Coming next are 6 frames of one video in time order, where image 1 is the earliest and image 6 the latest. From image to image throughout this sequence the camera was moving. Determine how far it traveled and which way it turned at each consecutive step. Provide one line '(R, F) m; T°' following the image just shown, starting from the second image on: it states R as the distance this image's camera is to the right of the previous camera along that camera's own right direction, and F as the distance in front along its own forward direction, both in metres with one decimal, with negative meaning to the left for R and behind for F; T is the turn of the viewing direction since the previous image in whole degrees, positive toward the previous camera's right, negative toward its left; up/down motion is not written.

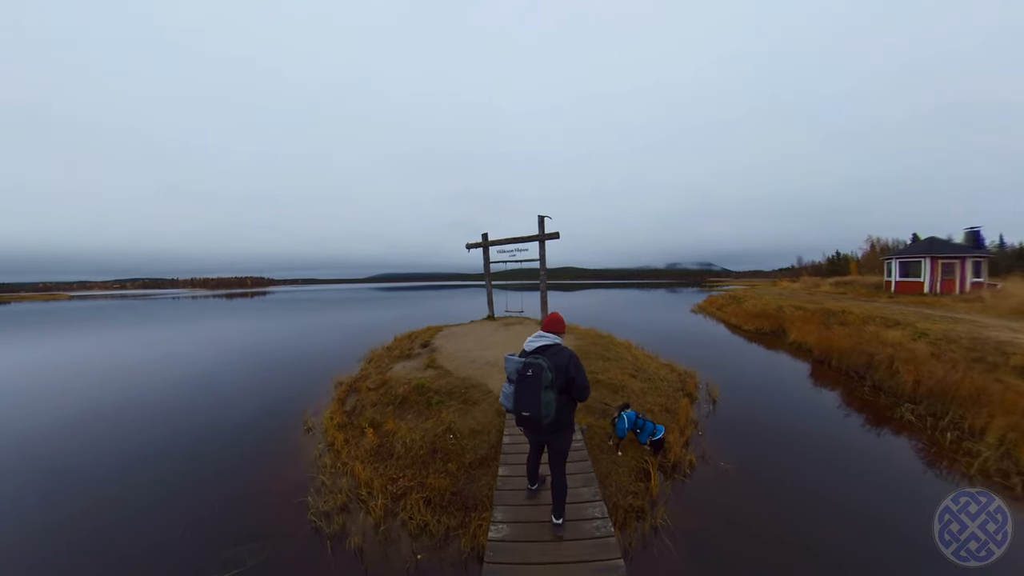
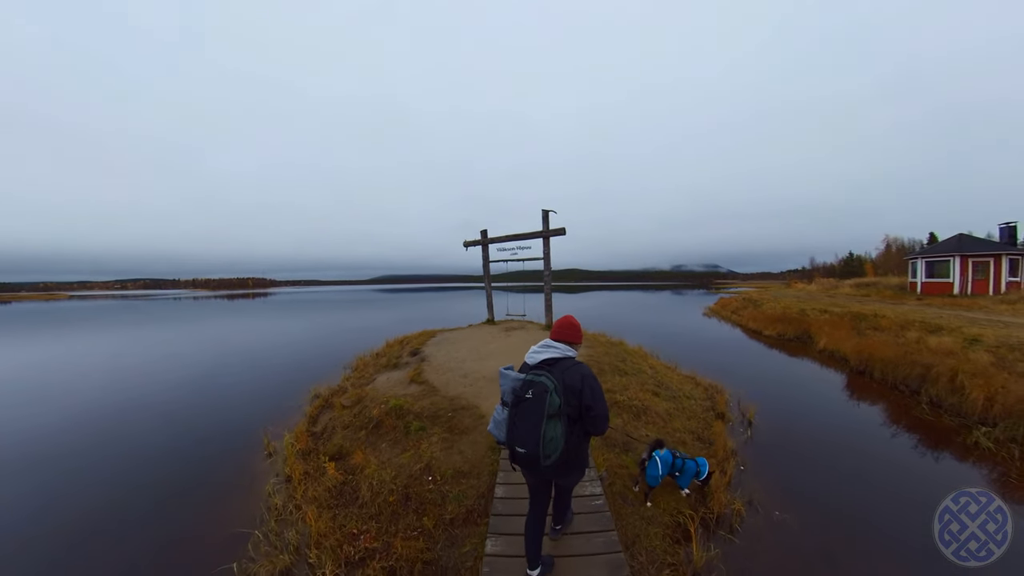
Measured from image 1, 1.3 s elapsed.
(+0.1, +1.4) m; -1°
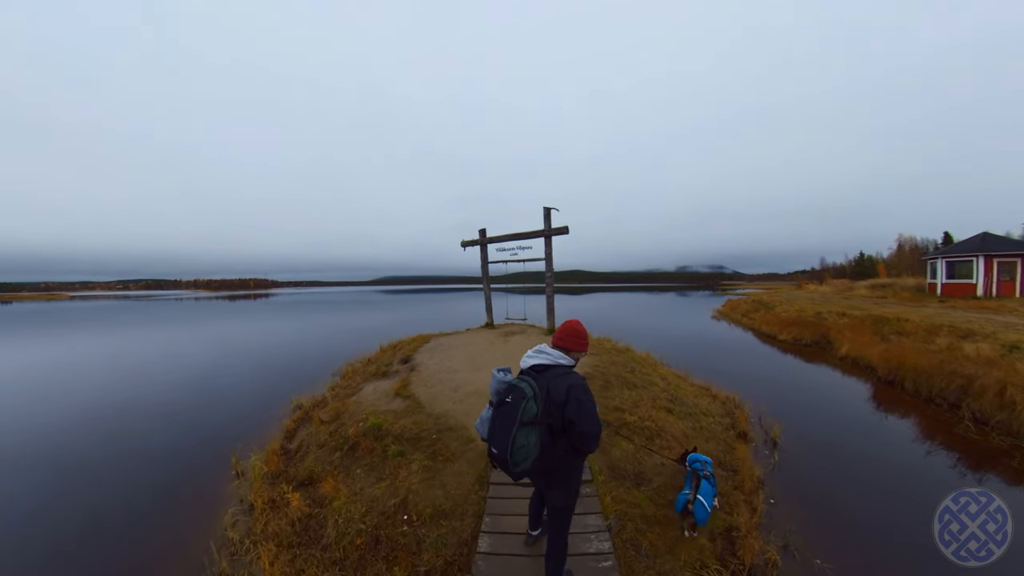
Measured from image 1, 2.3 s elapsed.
(+0.1, +0.8) m; -1°
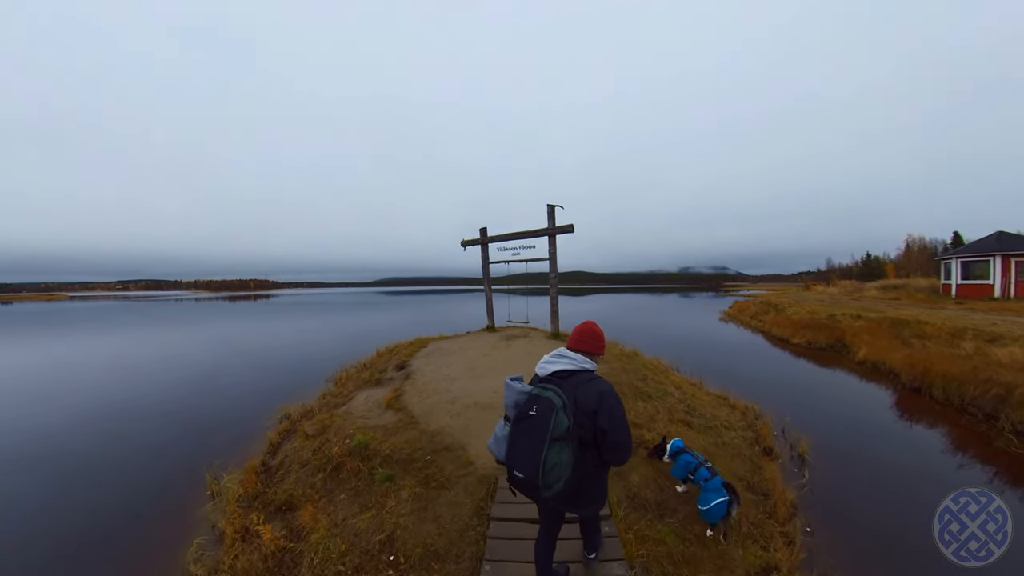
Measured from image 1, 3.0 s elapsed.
(0.0, +0.6) m; 0°
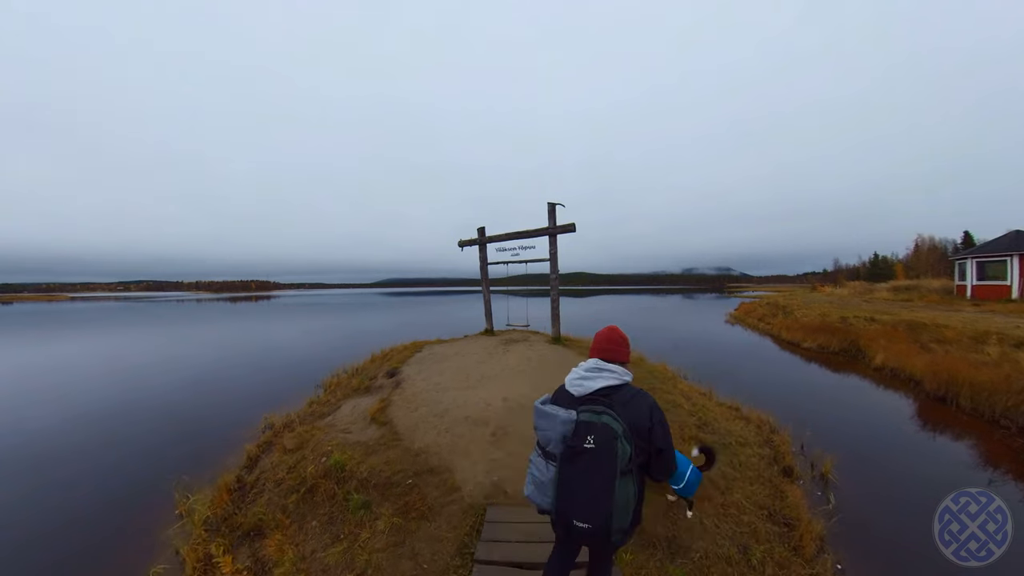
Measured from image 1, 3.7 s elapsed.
(+0.1, +0.5) m; 0°
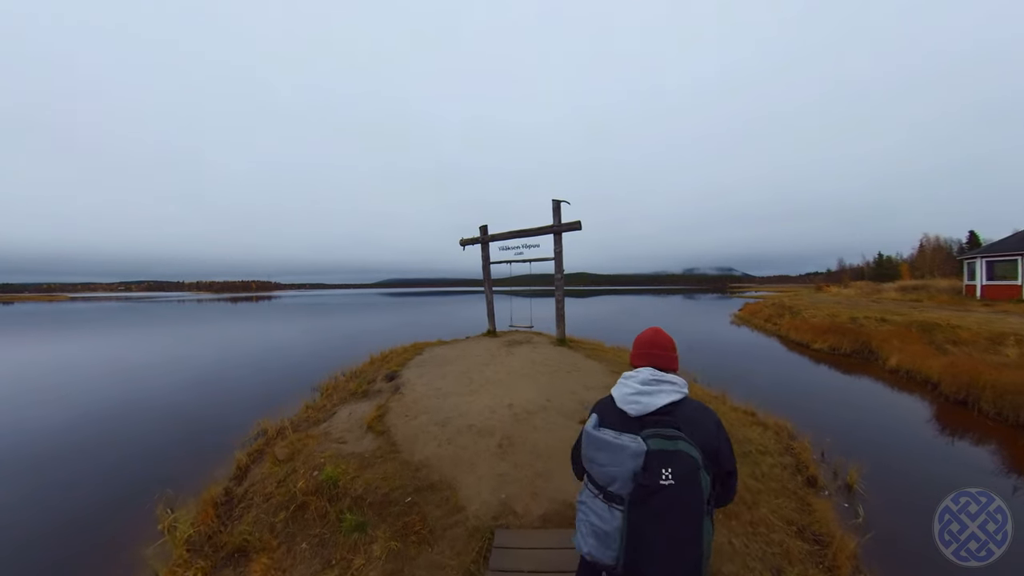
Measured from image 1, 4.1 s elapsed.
(-0.1, +0.4) m; 0°
